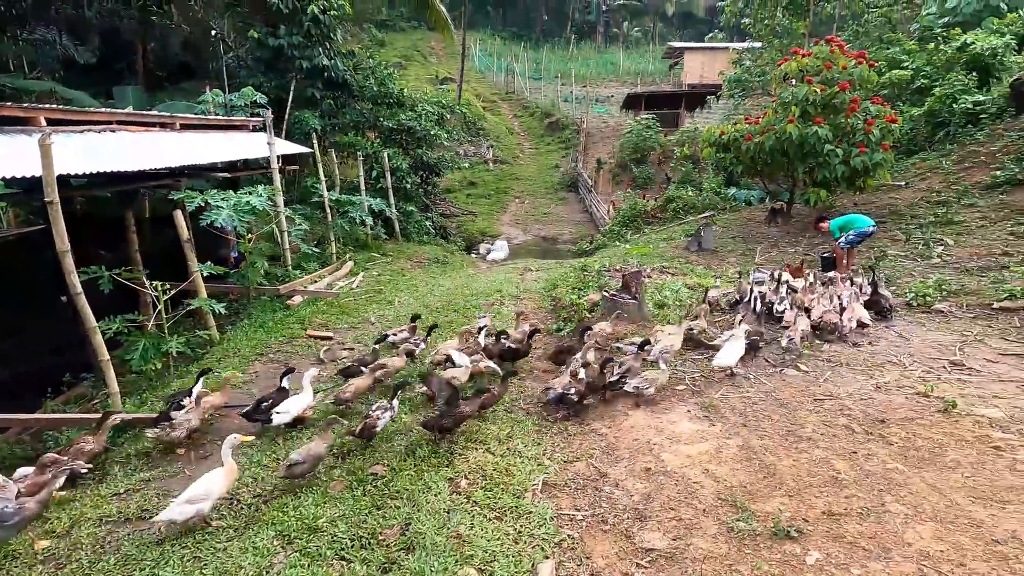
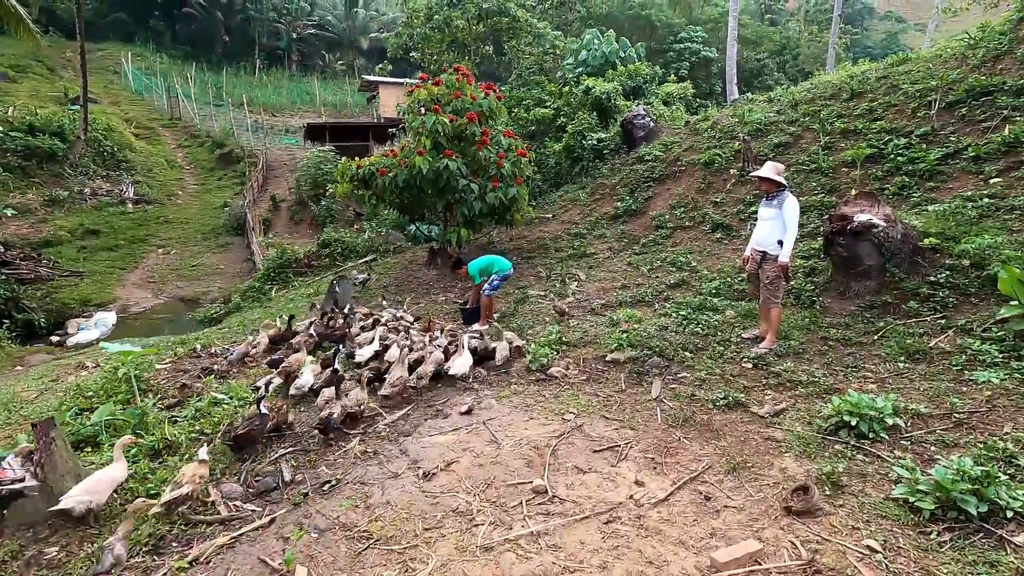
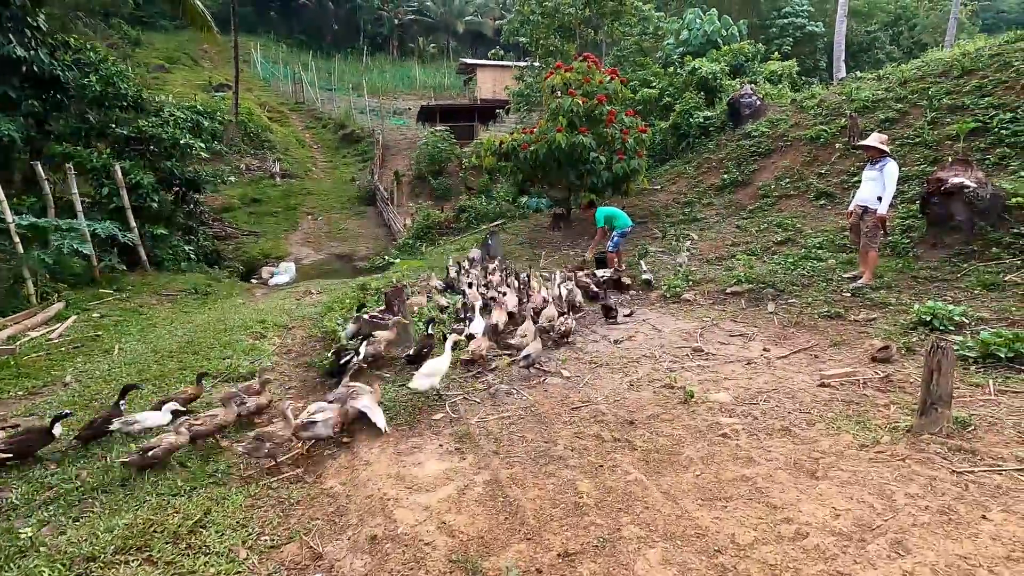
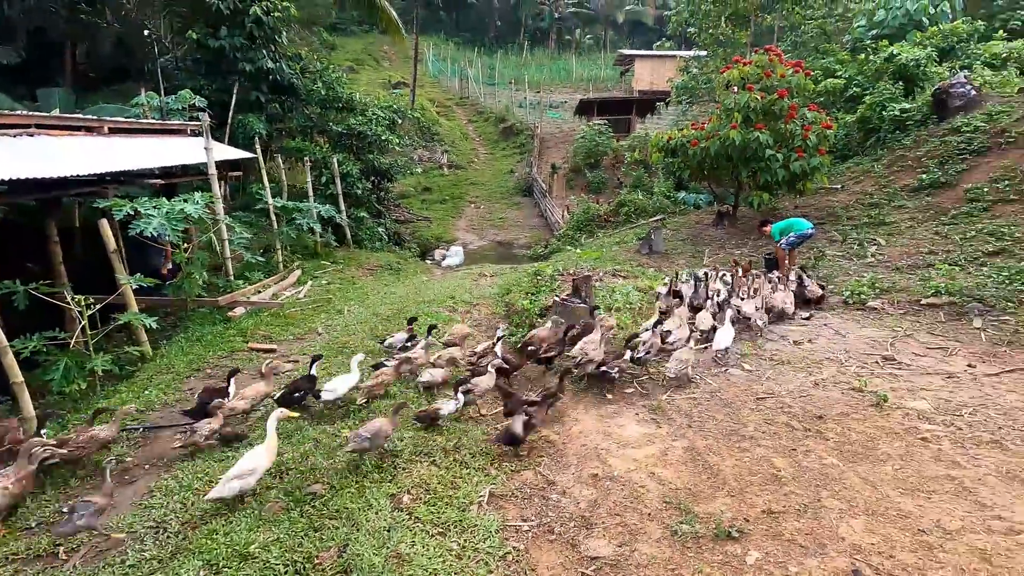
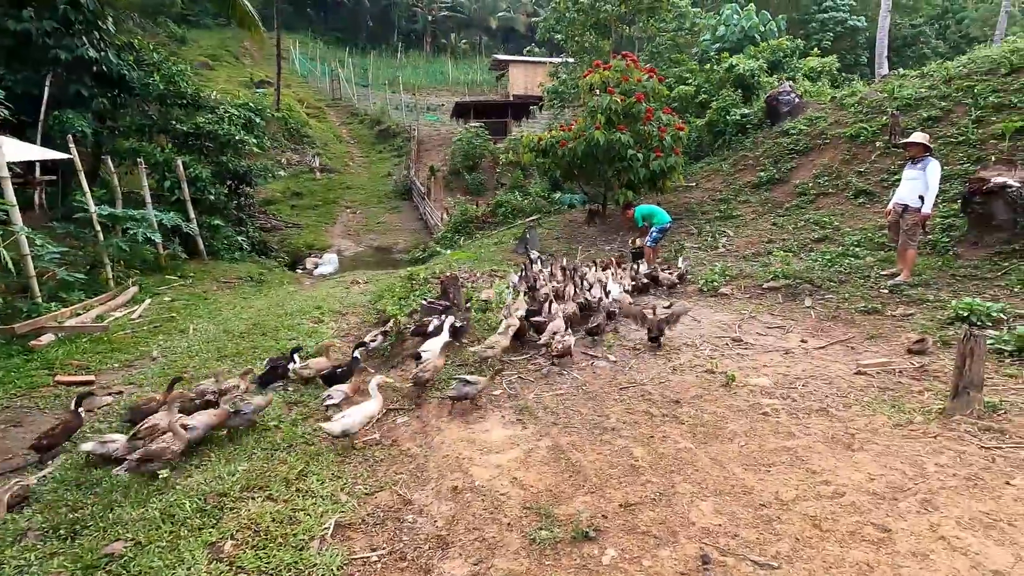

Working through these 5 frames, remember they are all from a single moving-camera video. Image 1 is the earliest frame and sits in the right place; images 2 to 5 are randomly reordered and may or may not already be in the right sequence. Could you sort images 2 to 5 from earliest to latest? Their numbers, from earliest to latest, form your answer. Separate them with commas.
4, 5, 3, 2
